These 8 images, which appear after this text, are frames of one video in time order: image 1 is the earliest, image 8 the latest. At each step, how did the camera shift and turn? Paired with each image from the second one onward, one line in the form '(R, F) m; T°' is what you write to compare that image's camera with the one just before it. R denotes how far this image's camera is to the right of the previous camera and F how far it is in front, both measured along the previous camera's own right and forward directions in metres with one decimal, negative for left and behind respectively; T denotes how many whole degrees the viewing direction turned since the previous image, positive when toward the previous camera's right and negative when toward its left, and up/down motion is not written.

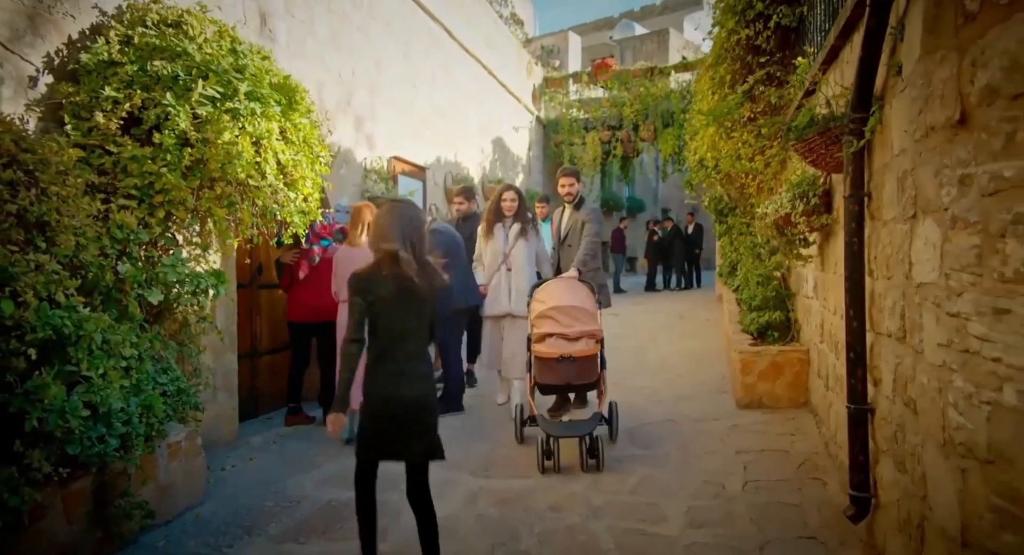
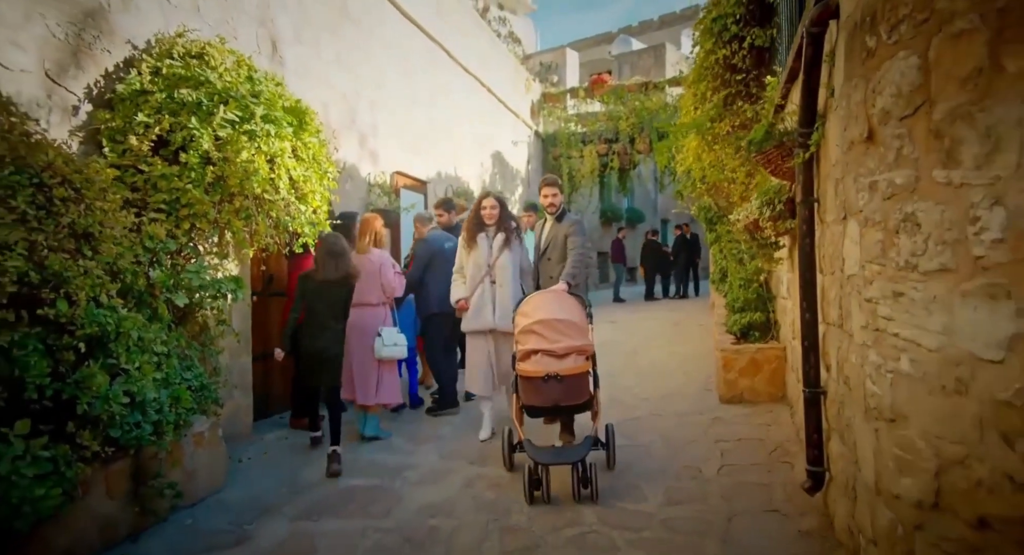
(+0.1, -0.3) m; 0°
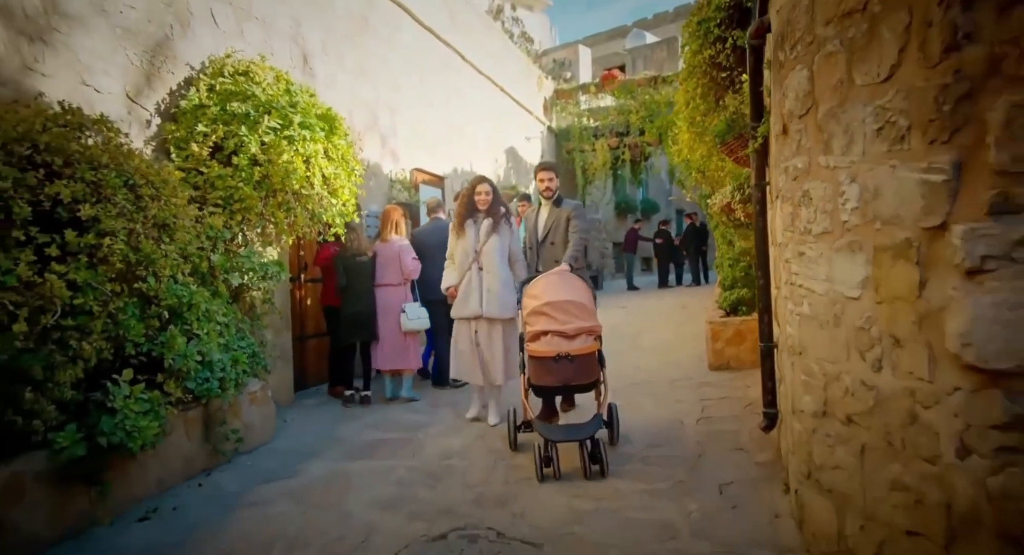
(+0.1, -0.6) m; -2°
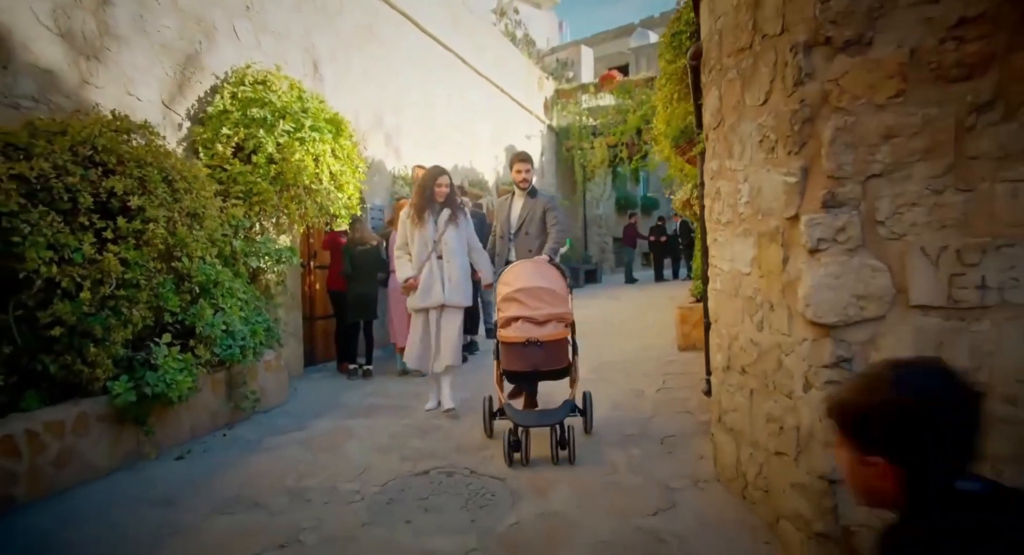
(+0.2, -0.6) m; -1°
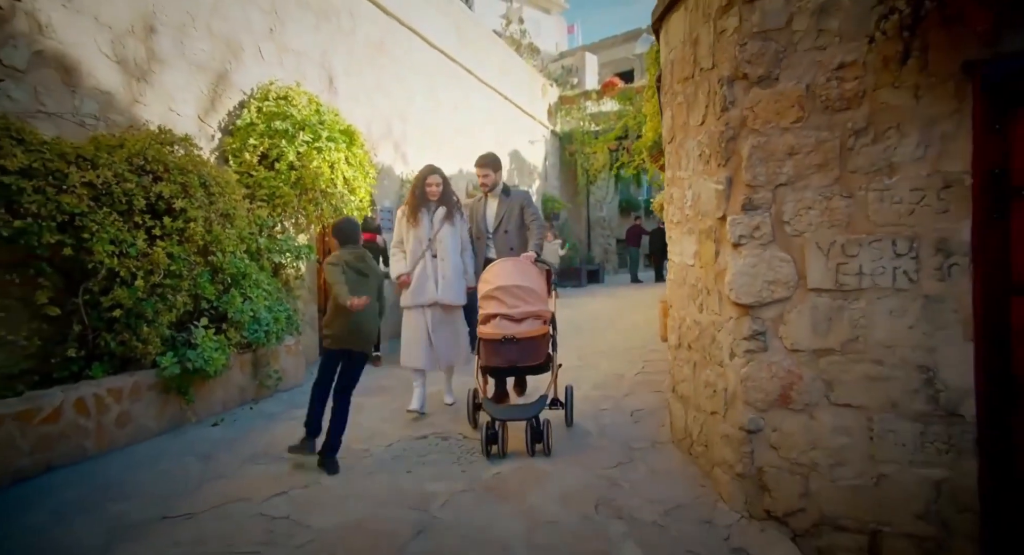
(+0.1, -0.6) m; -1°
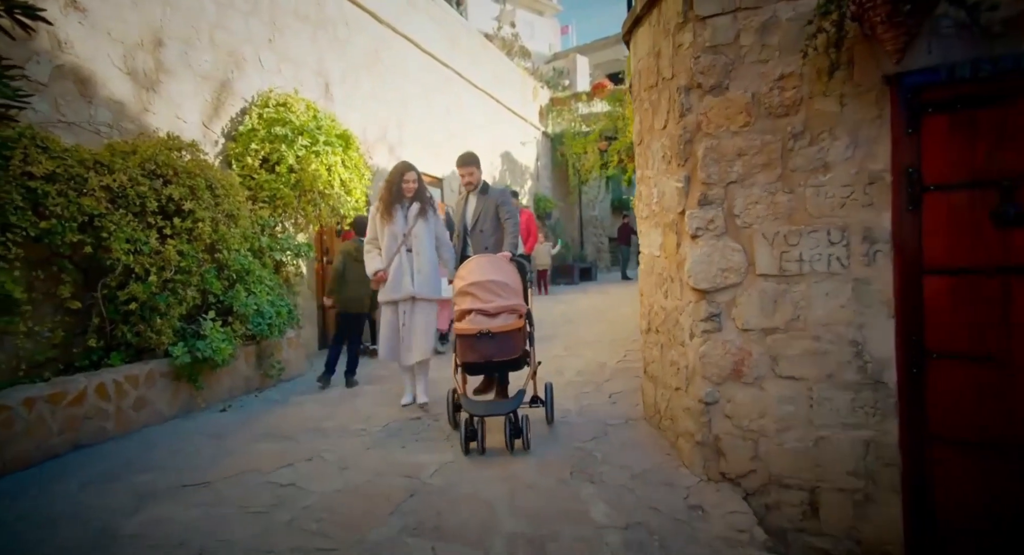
(+0.1, -0.3) m; 0°
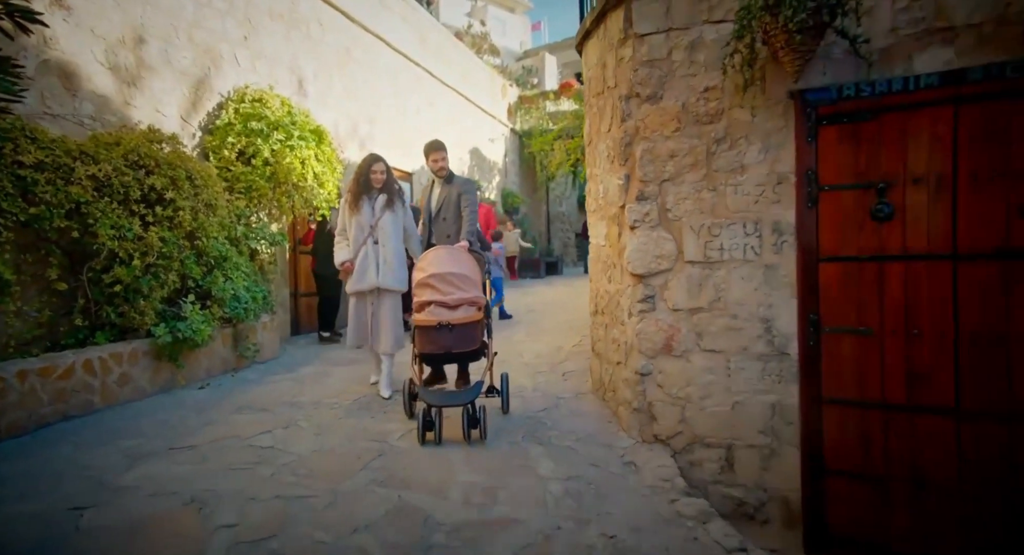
(+0.1, -0.4) m; +3°
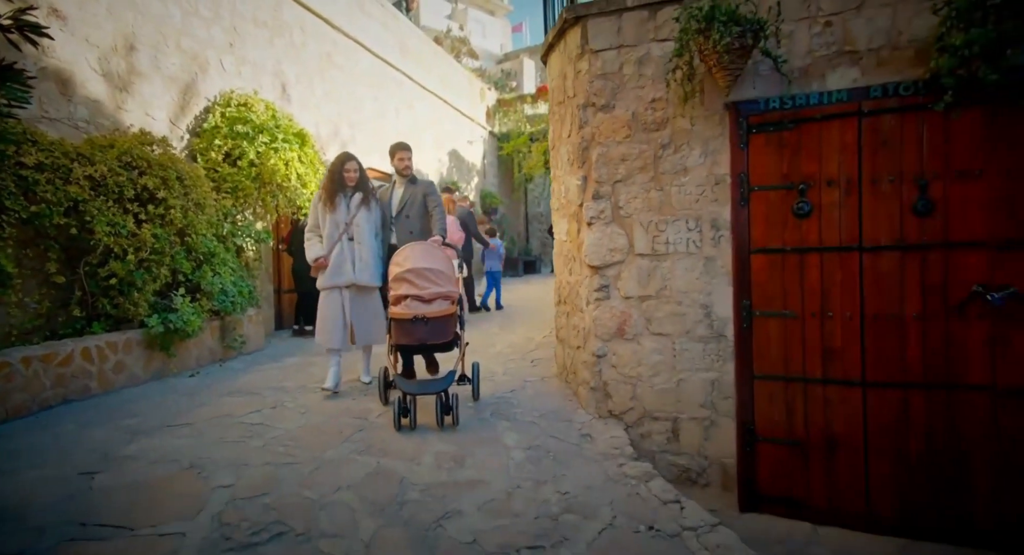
(+0.1, -0.4) m; +2°
